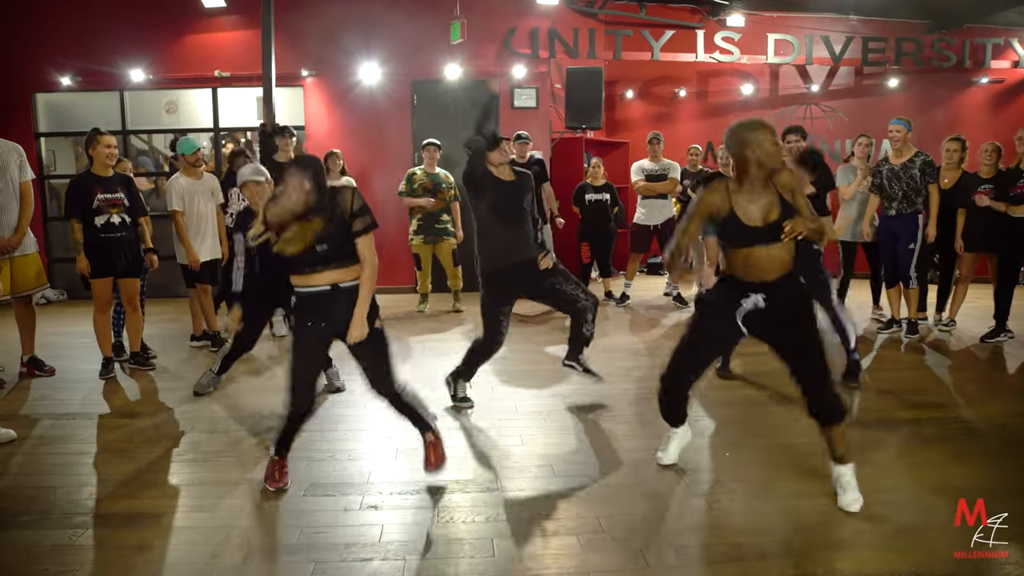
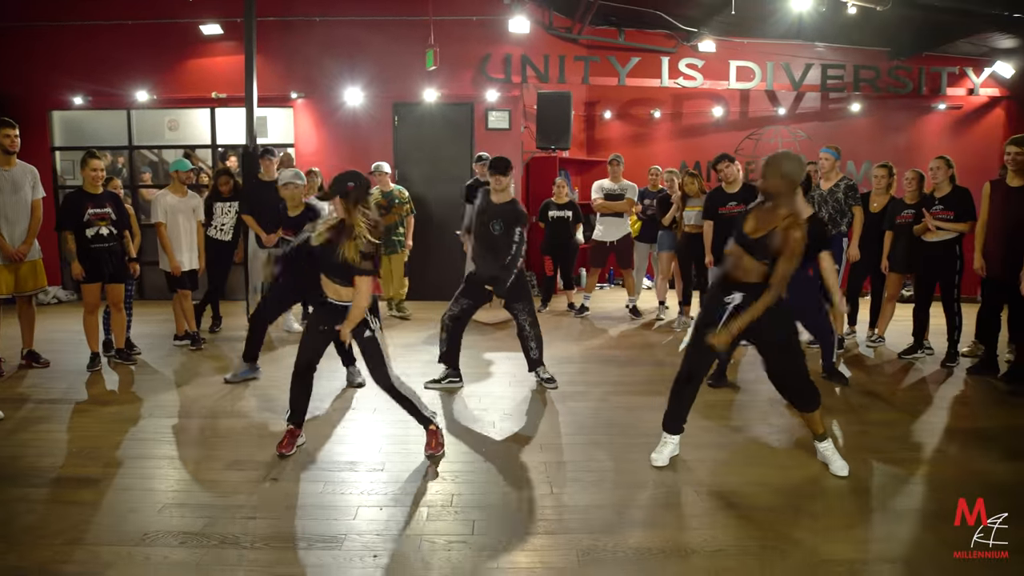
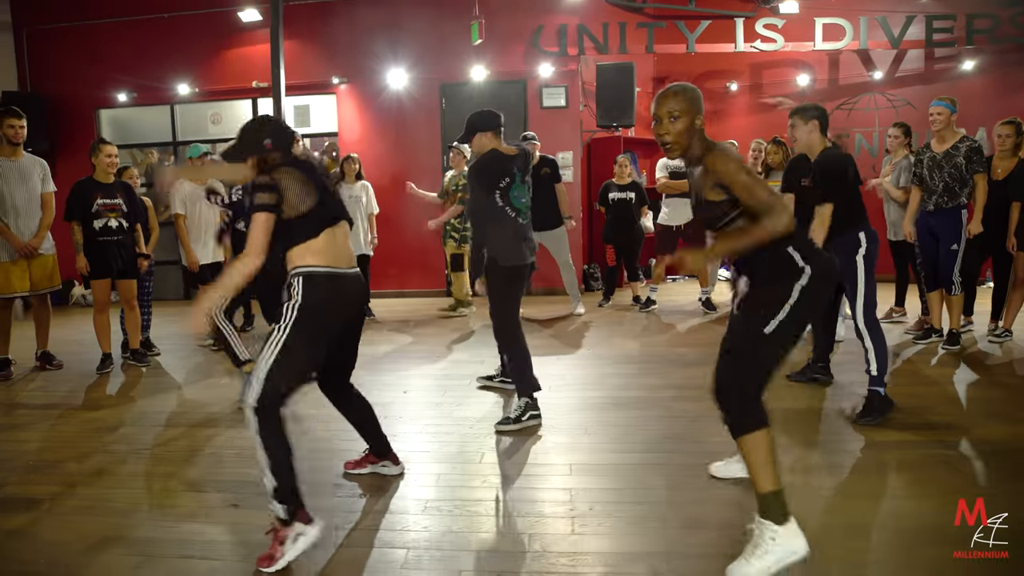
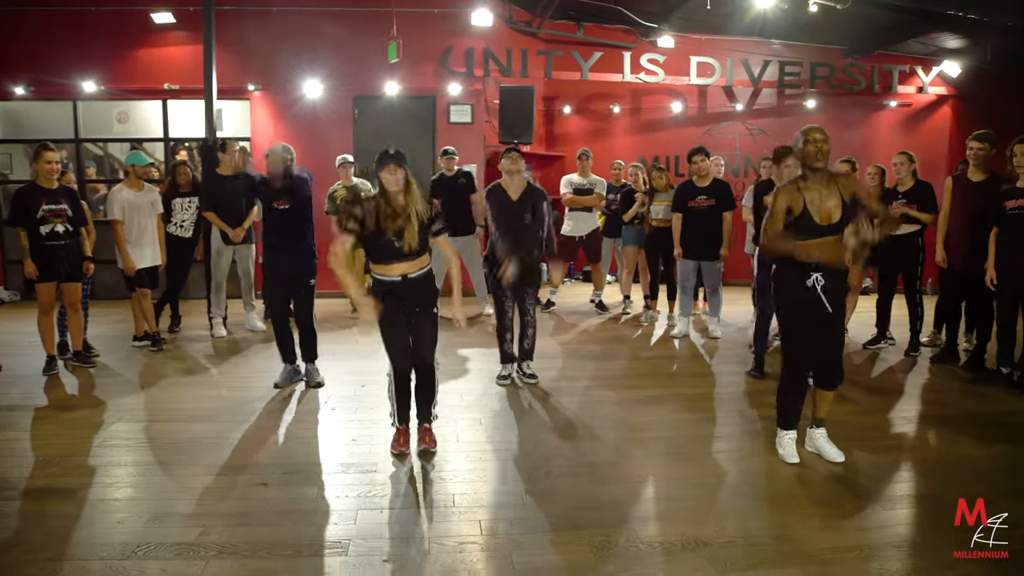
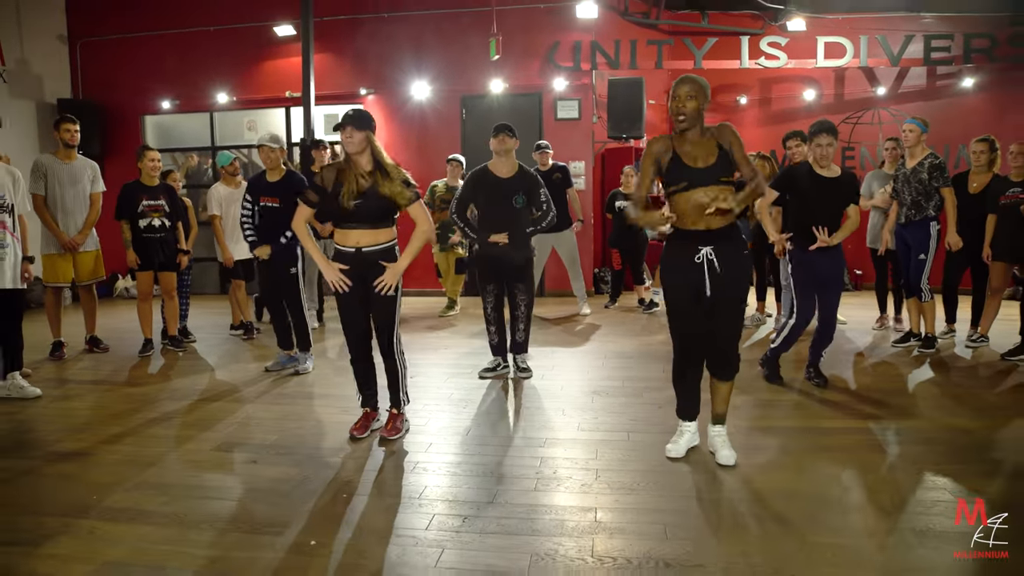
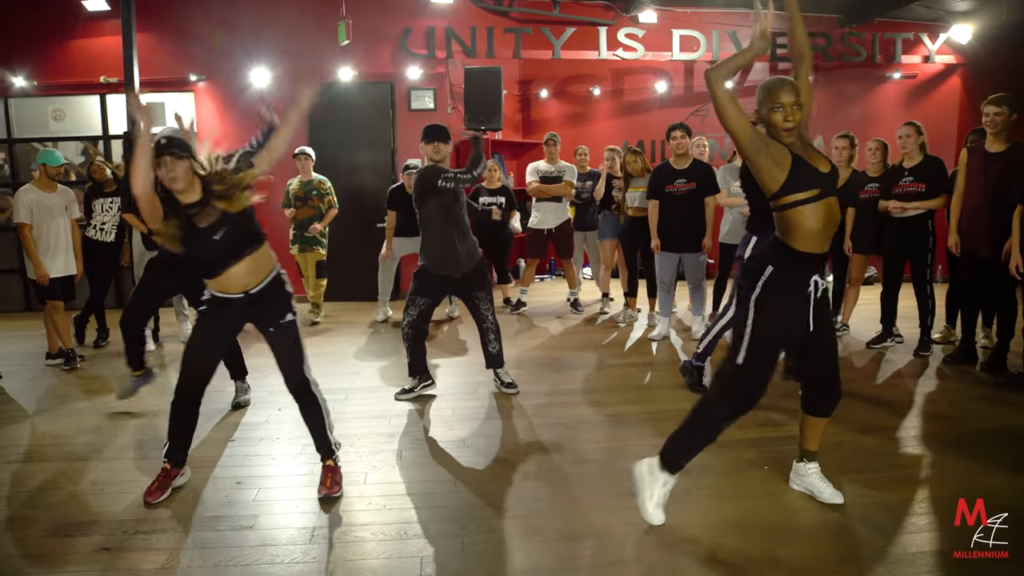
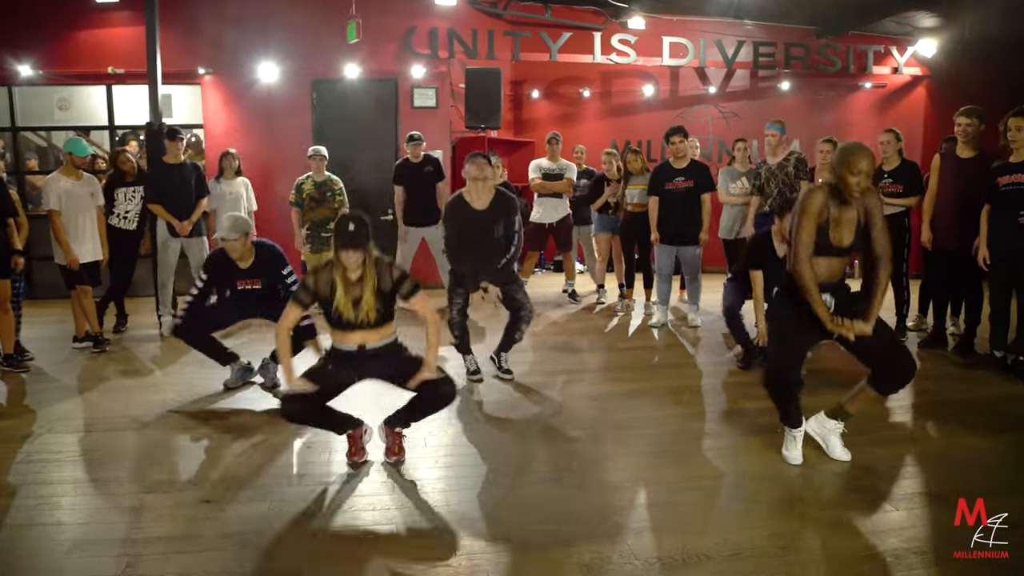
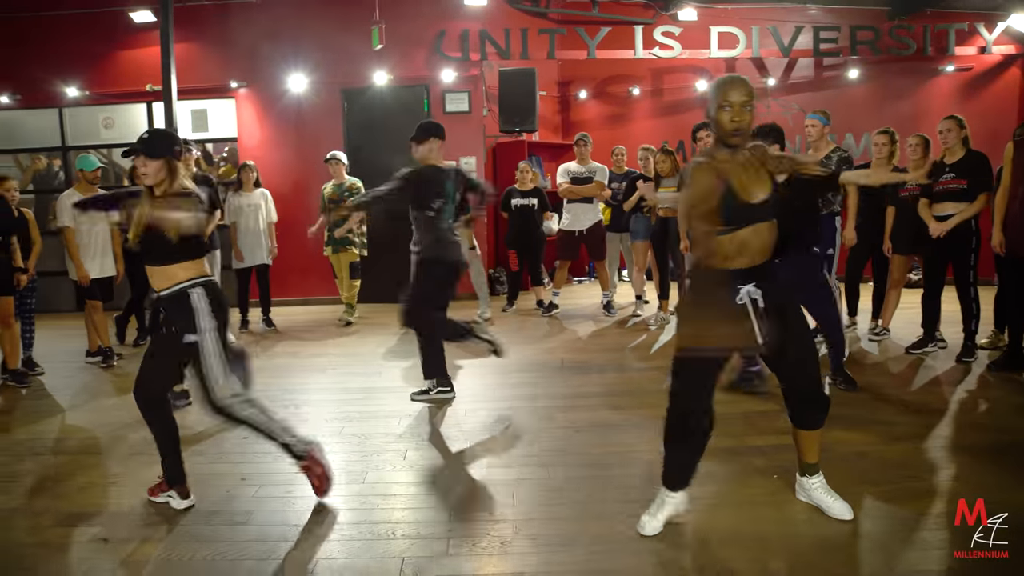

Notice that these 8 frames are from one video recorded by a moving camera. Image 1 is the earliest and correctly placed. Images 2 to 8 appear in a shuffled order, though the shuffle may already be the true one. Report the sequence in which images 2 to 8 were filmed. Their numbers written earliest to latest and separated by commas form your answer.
3, 5, 2, 4, 7, 6, 8
